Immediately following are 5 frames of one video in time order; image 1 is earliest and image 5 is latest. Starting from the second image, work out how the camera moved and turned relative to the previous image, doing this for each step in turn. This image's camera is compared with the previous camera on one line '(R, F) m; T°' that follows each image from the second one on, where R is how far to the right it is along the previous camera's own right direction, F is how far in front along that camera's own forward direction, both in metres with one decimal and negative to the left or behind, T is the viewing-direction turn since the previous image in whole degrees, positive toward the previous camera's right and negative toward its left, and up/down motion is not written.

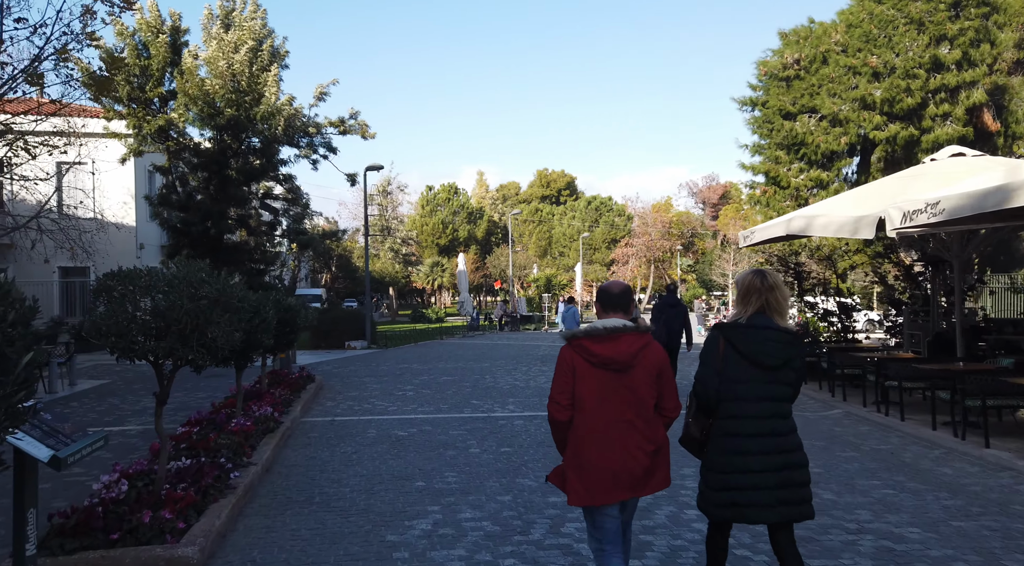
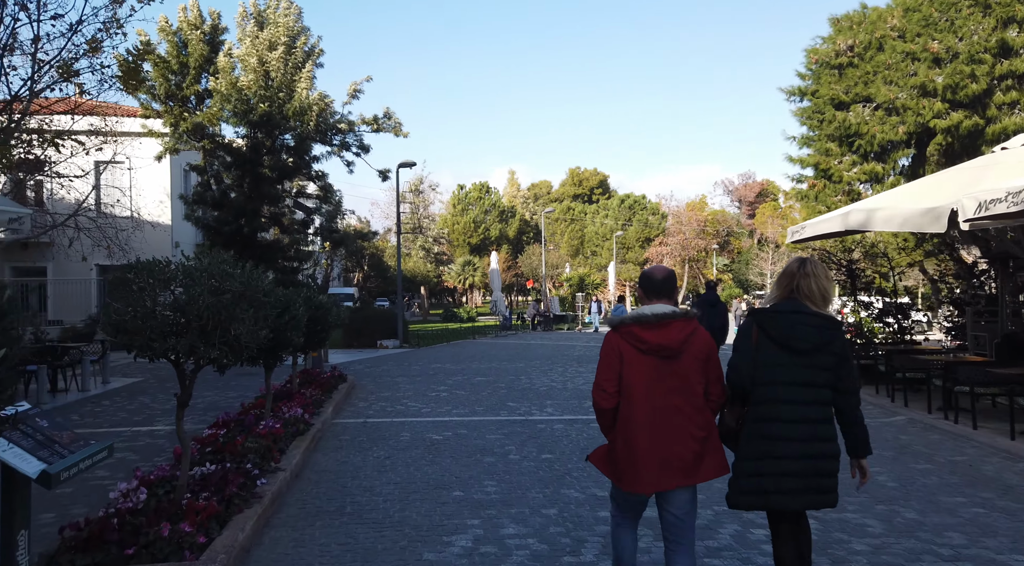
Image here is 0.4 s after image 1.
(-0.1, +0.4) m; -2°
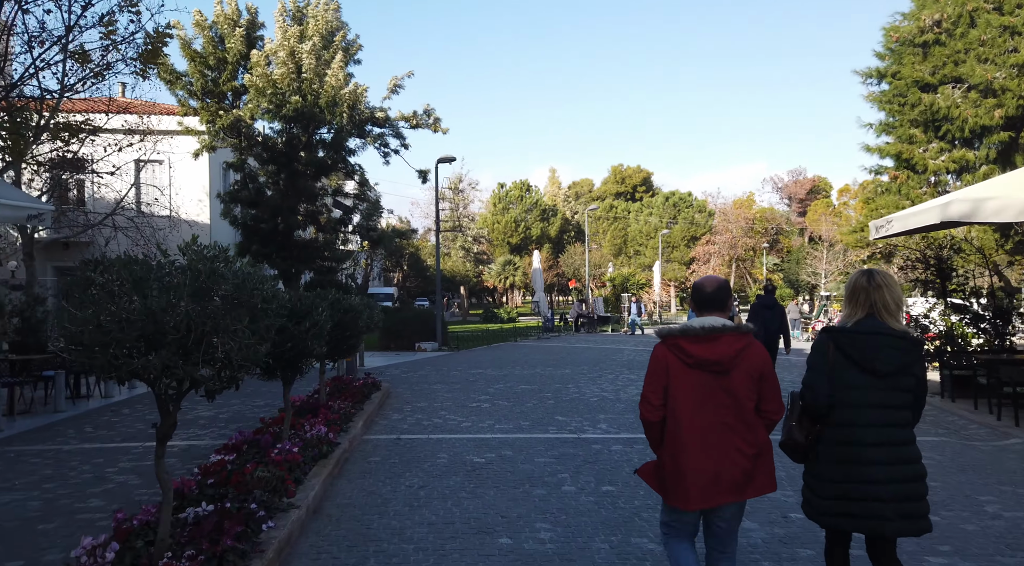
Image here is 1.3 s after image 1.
(-0.1, +1.0) m; -3°
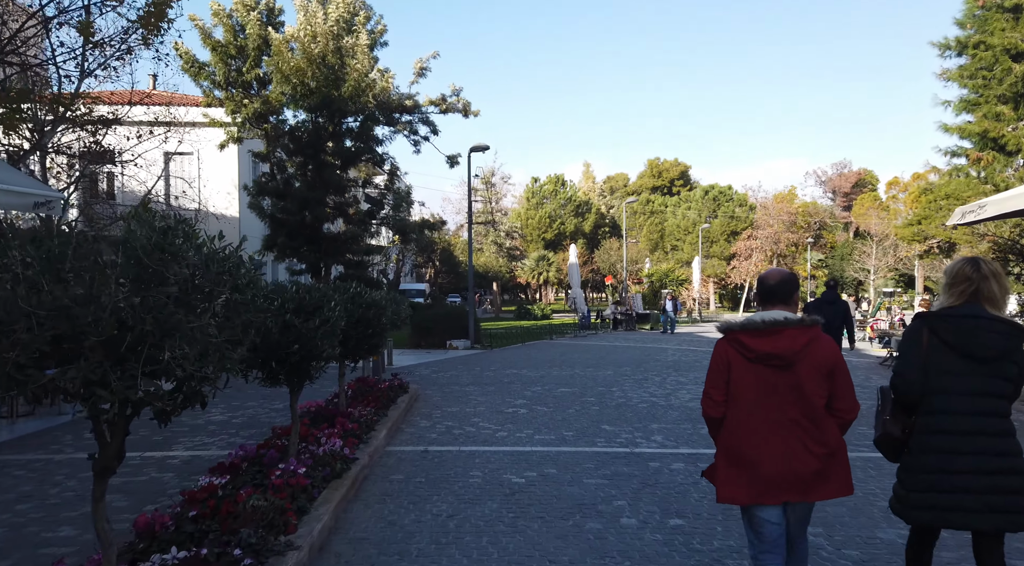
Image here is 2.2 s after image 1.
(-0.1, +1.0) m; -3°
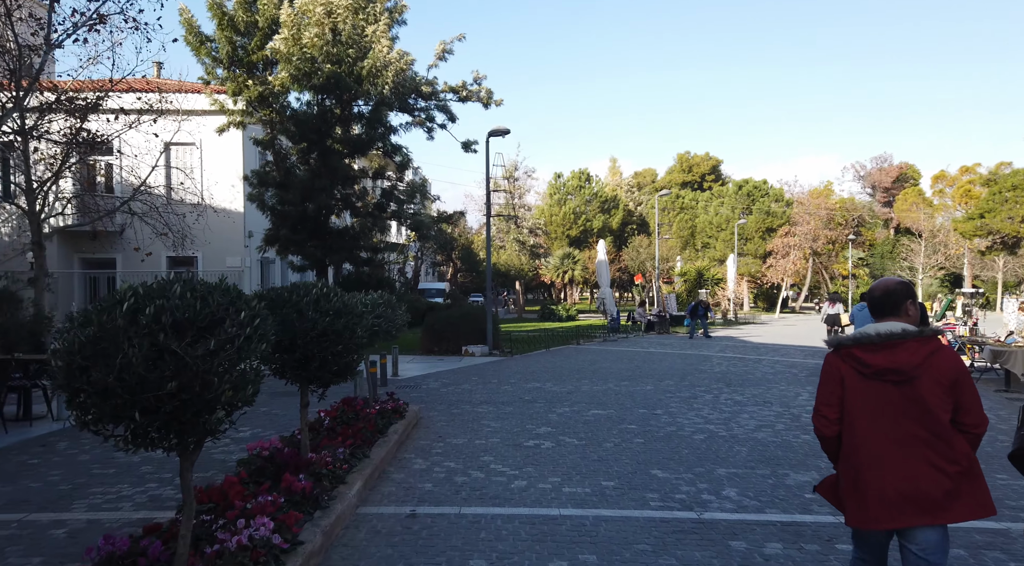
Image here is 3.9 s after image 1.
(0.0, +2.1) m; -2°
